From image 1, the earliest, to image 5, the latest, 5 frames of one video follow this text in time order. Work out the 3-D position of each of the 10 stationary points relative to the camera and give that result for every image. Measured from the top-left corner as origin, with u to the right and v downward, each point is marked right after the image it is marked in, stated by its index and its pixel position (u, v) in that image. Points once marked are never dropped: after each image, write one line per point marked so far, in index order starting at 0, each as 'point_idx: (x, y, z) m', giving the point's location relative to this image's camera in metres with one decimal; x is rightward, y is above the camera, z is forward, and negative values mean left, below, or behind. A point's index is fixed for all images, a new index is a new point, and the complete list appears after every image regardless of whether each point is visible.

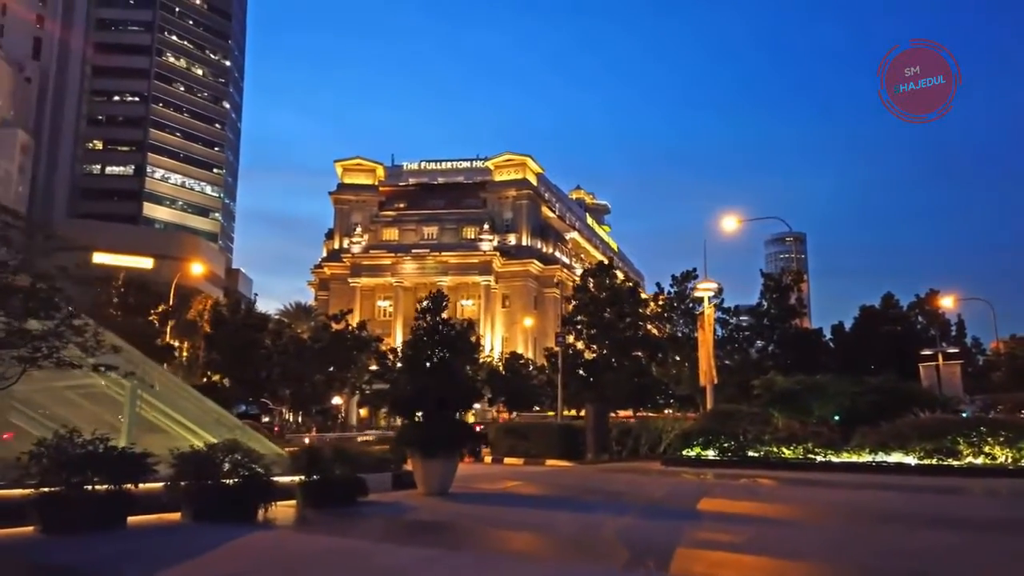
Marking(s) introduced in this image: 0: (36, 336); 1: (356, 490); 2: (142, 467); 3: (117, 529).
0: (-7.6, -0.8, +13.6) m
1: (-3.5, -4.5, +18.9) m
2: (-6.9, -3.3, +15.8) m
3: (-7.1, -4.3, +15.2) m
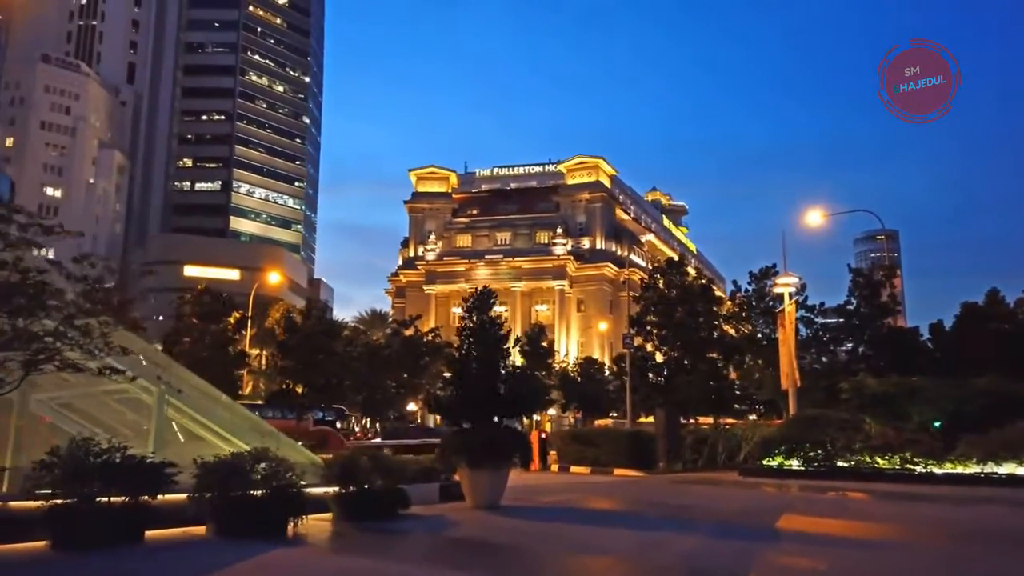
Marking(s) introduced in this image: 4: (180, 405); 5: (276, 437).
0: (-7.1, -0.7, +12.6) m
1: (-2.4, -4.4, +17.4) m
2: (-6.1, -3.3, +14.7) m
3: (-6.3, -4.3, +14.2) m
4: (-6.7, -2.4, +17.1) m
5: (-5.1, -3.2, +18.3) m
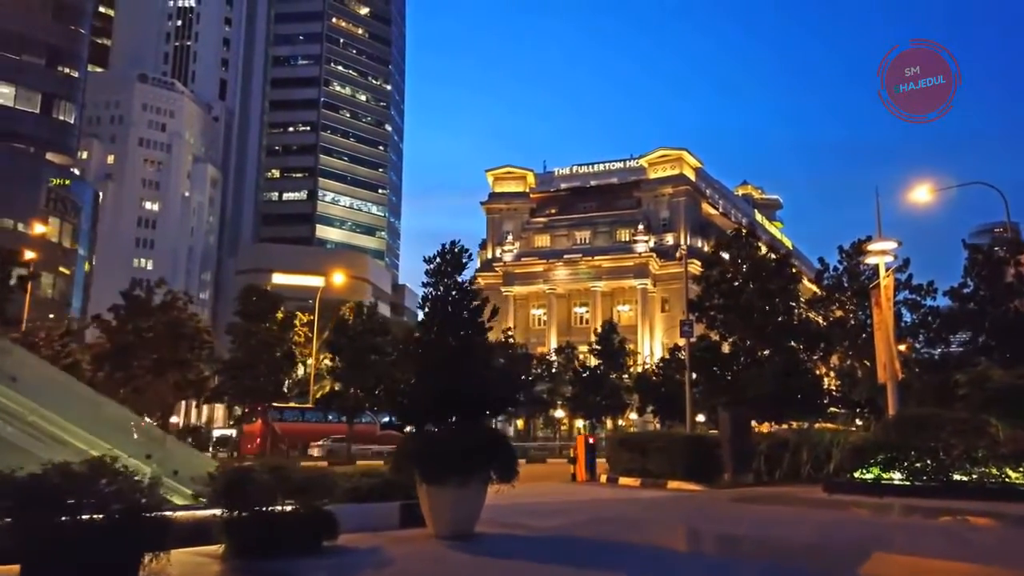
0: (-8.2, 0.0, +8.4) m
1: (-2.9, -3.6, +12.6) m
2: (-6.9, -2.5, +10.3) m
3: (-7.2, -3.5, +9.8) m
4: (-7.3, -1.7, +12.8) m
5: (-5.5, -2.5, +13.8) m
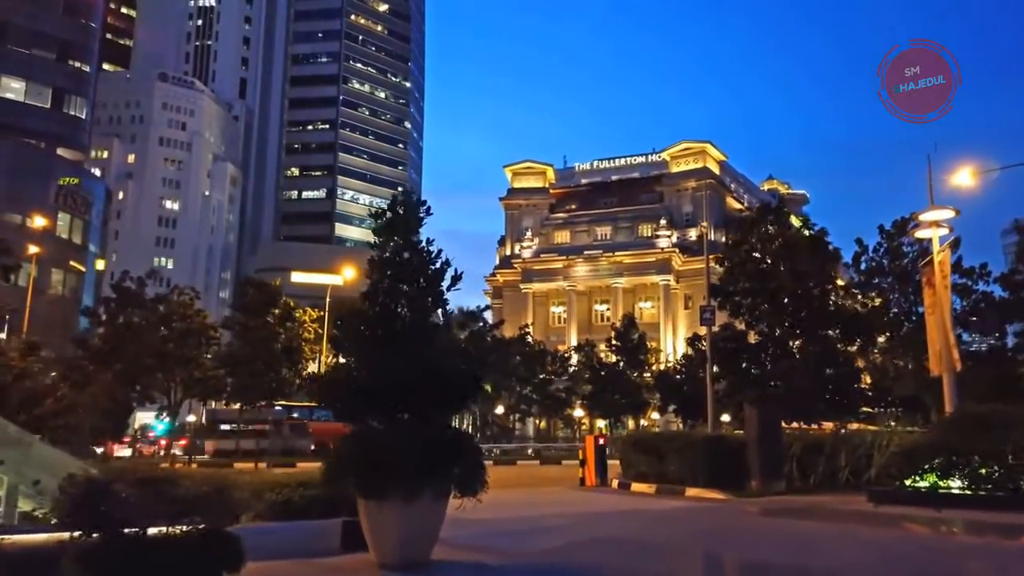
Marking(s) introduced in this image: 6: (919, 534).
0: (-8.7, +0.5, +5.5) m
1: (-3.3, -3.0, +9.6) m
2: (-7.4, -2.0, +7.4) m
3: (-7.7, -3.0, +6.9) m
4: (-7.7, -1.1, +9.9) m
5: (-6.0, -2.0, +10.8) m
6: (+7.8, -4.7, +16.3) m
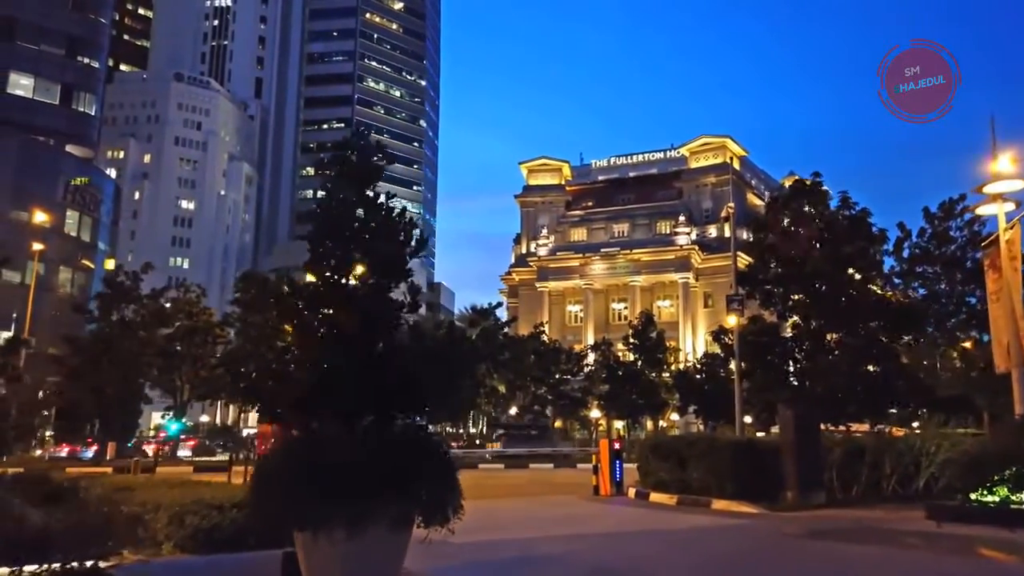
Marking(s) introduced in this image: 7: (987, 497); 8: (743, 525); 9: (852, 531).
0: (-9.0, +0.8, +3.1) m
1: (-3.5, -2.7, +7.1) m
2: (-7.7, -1.7, +5.0) m
3: (-8.0, -2.7, +4.5) m
4: (-7.9, -0.8, +7.5) m
5: (-6.2, -1.6, +8.4) m
6: (+7.7, -4.3, +13.6) m
7: (+9.7, -4.3, +17.6) m
8: (+4.5, -4.7, +16.8) m
9: (+6.5, -4.6, +16.0) m
